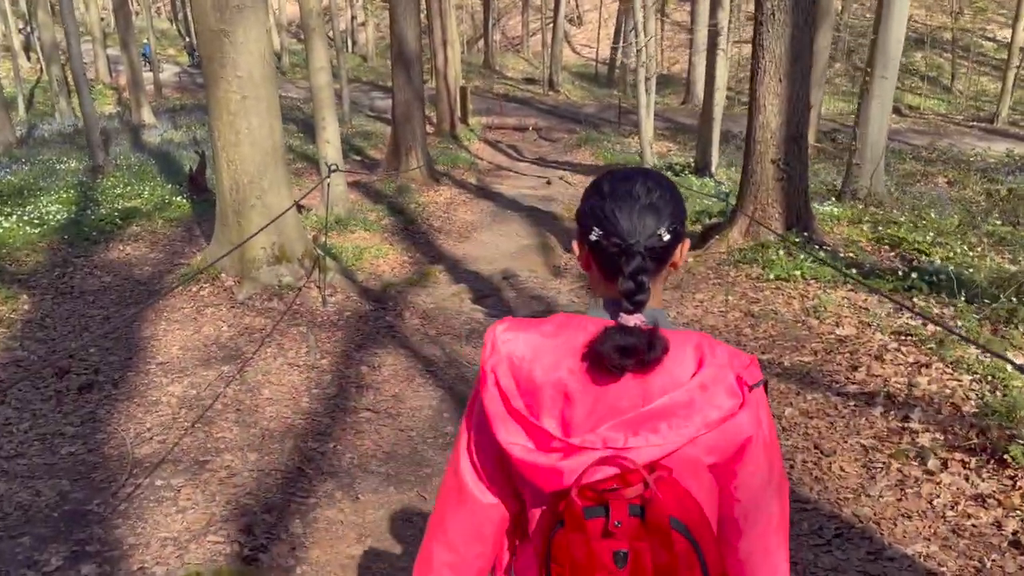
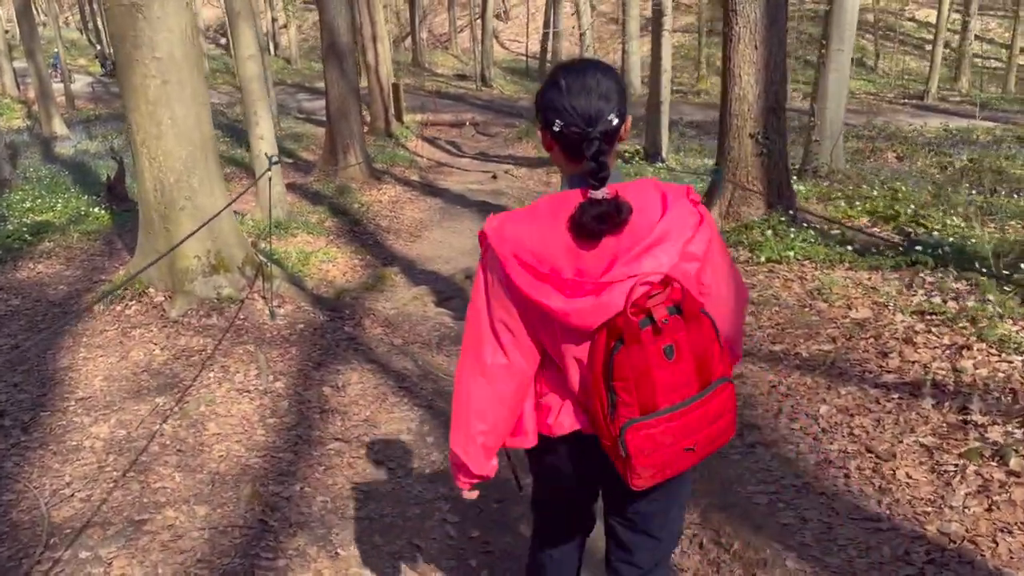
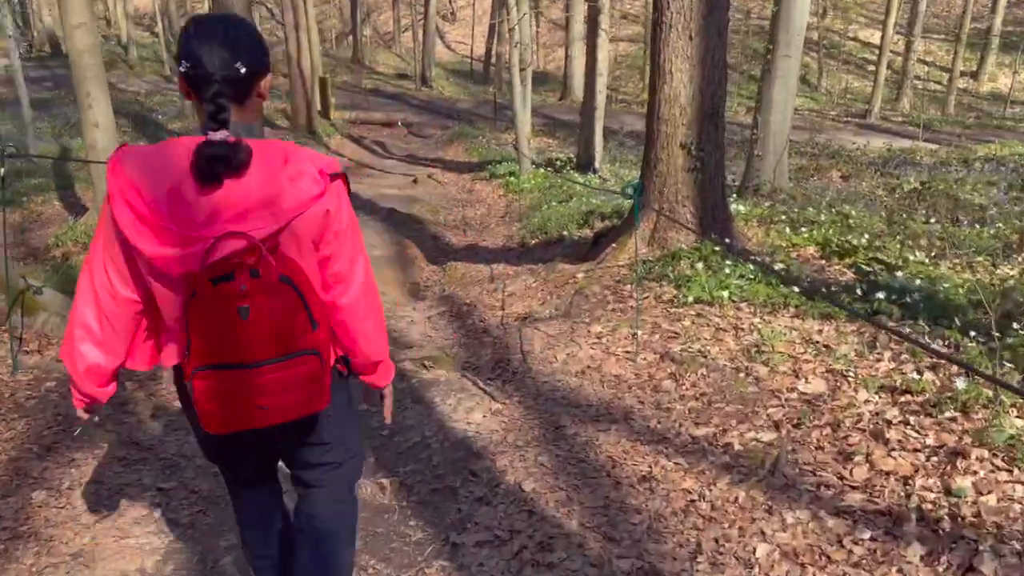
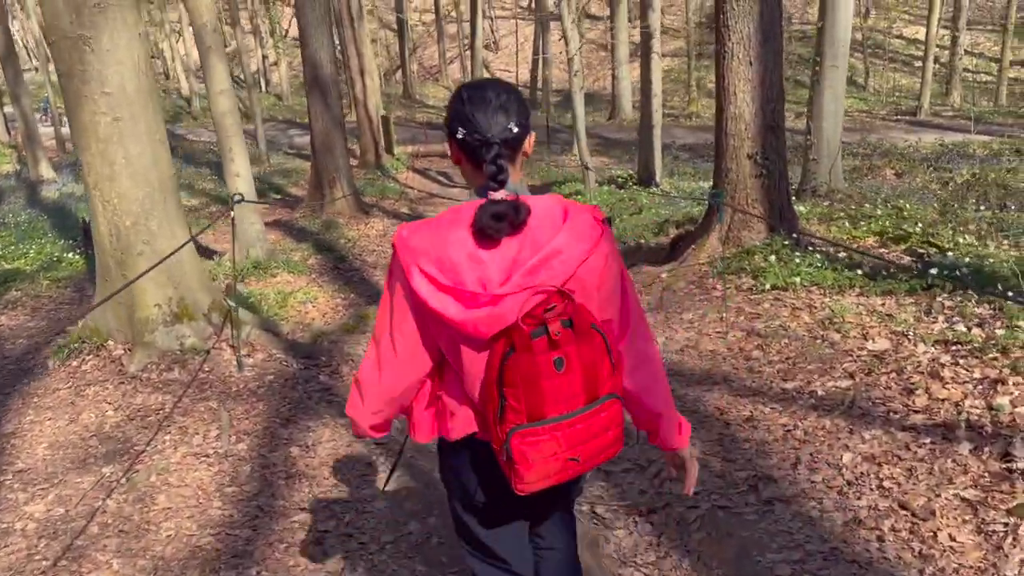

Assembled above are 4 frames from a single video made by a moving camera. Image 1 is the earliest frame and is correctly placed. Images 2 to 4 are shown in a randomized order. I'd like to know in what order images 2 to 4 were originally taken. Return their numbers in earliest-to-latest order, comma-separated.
2, 4, 3
